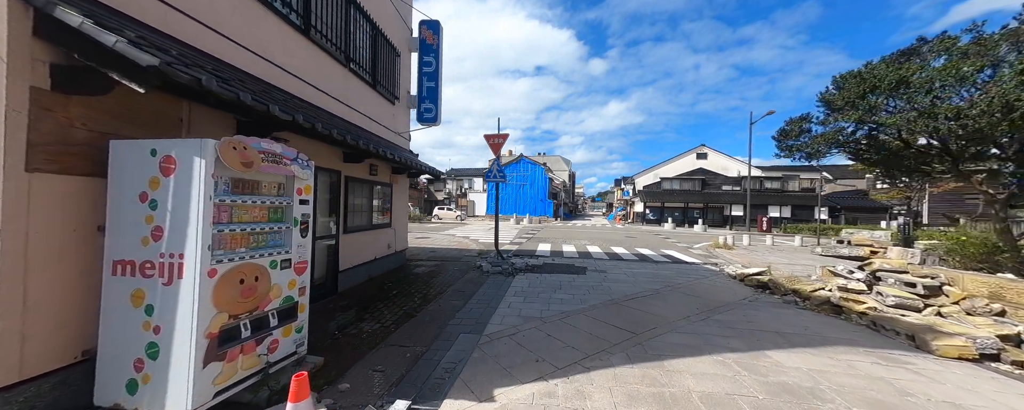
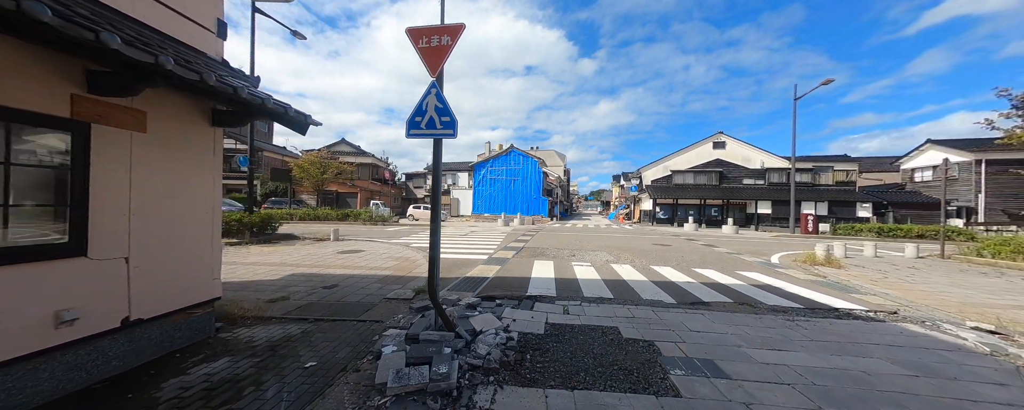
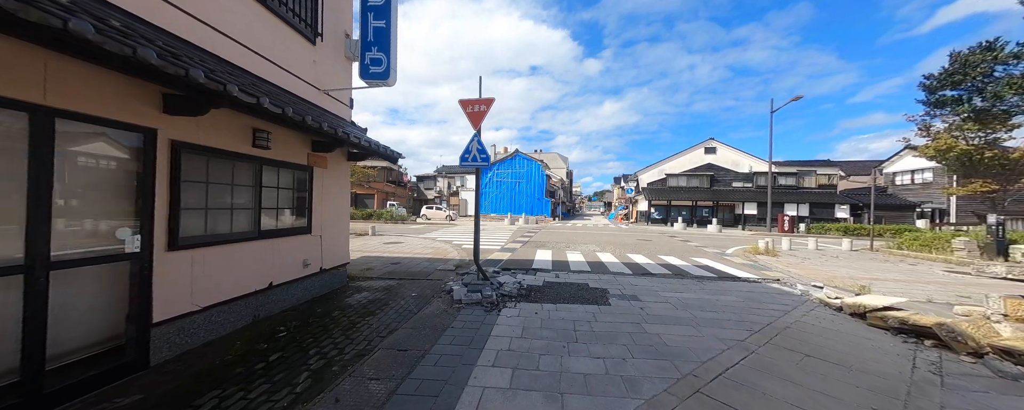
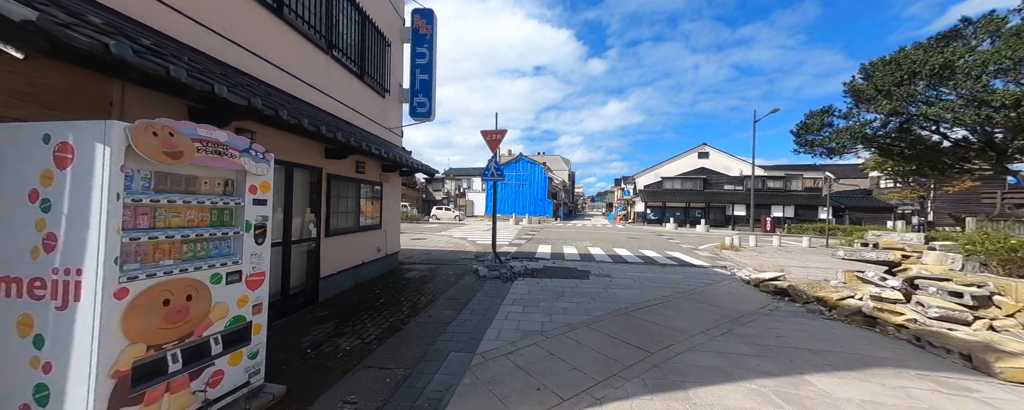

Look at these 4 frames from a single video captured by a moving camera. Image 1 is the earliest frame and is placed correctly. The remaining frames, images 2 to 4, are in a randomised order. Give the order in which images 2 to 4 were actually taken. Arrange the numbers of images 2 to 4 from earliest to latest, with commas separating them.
4, 3, 2
